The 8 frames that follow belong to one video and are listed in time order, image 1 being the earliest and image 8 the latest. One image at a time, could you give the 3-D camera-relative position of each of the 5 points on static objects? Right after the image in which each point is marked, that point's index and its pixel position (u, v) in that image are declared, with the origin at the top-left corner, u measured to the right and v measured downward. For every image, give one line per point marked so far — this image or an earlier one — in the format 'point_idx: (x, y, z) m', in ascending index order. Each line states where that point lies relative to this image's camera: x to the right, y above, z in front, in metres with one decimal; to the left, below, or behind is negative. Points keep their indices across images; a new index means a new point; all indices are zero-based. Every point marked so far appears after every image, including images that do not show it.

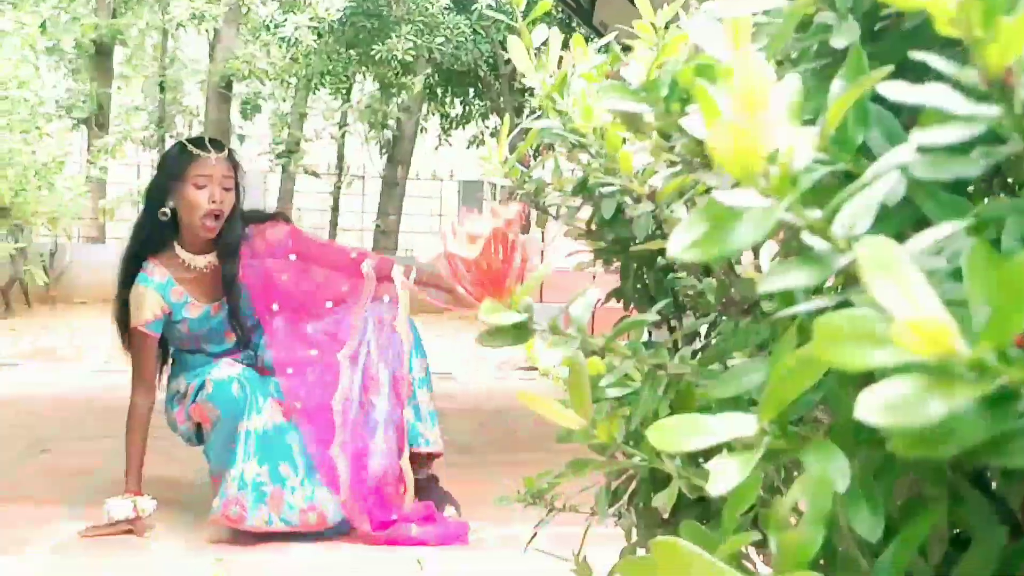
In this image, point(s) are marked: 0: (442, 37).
0: (-0.3, +1.0, +5.1) m
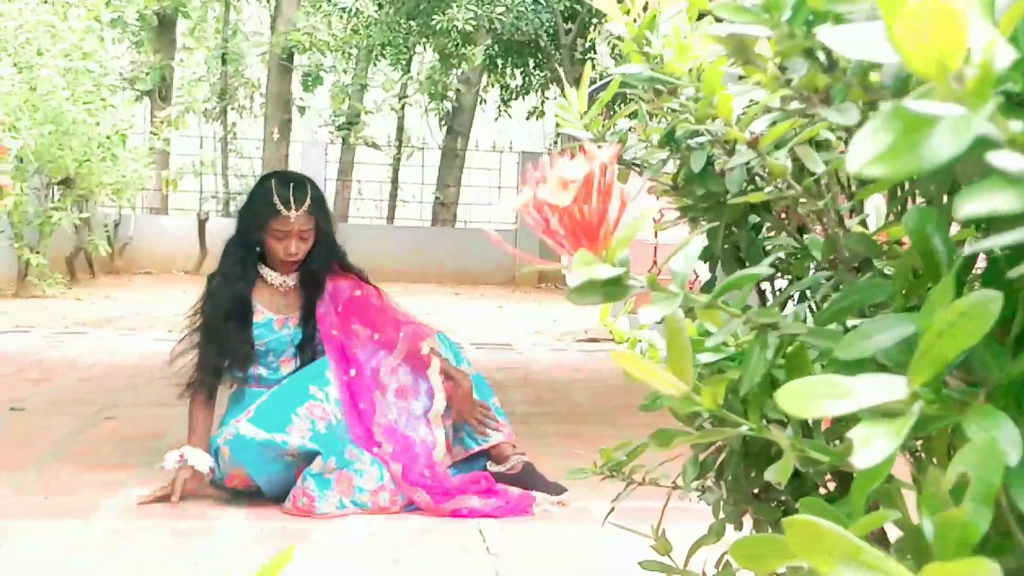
0: (-0.1, +1.2, +5.0) m
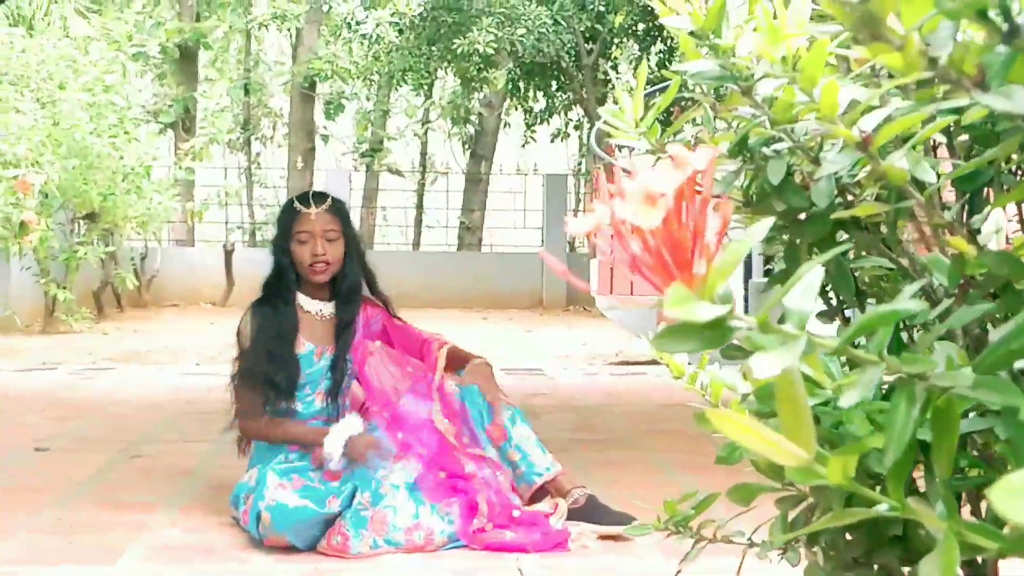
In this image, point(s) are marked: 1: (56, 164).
0: (0.0, +1.1, +5.0) m
1: (-1.7, +0.5, +4.6) m
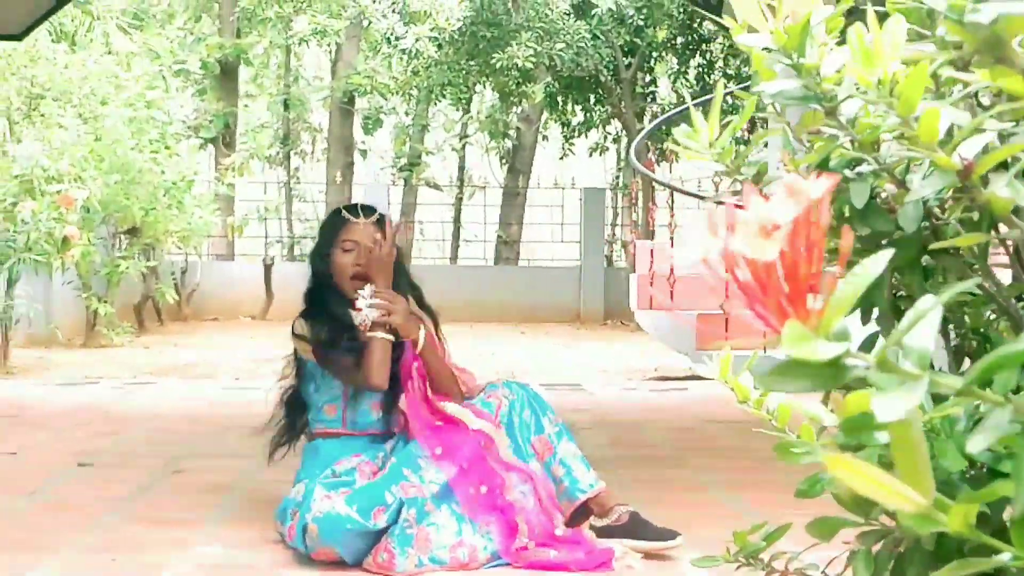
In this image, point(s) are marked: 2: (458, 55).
0: (+0.2, +1.0, +5.0) m
1: (-1.5, +0.4, +4.6) m
2: (-0.2, +1.0, +5.2) m
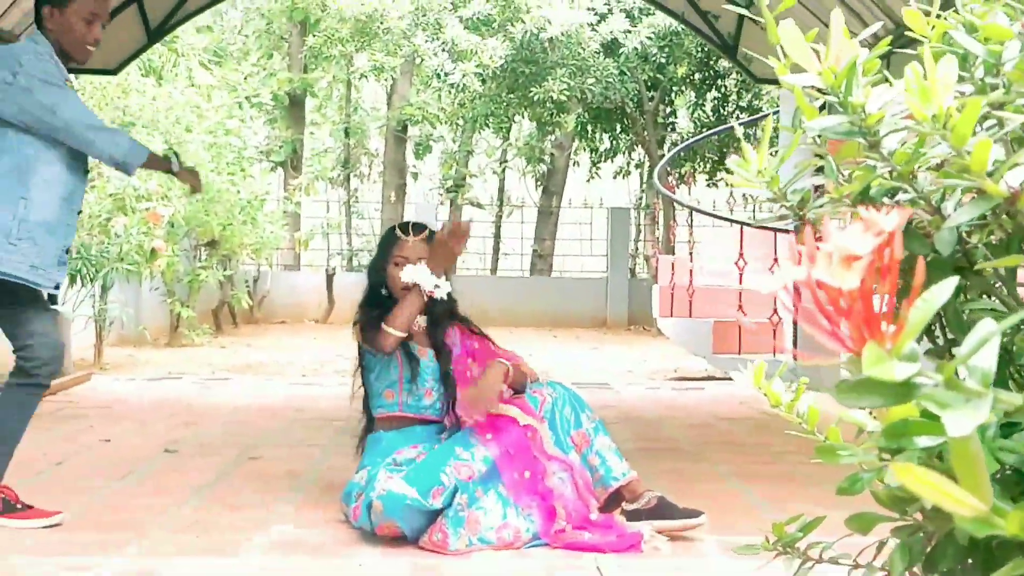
0: (+0.4, +1.0, +5.6) m
1: (-1.4, +0.4, +5.3) m
2: (-0.1, +0.9, +5.8) m
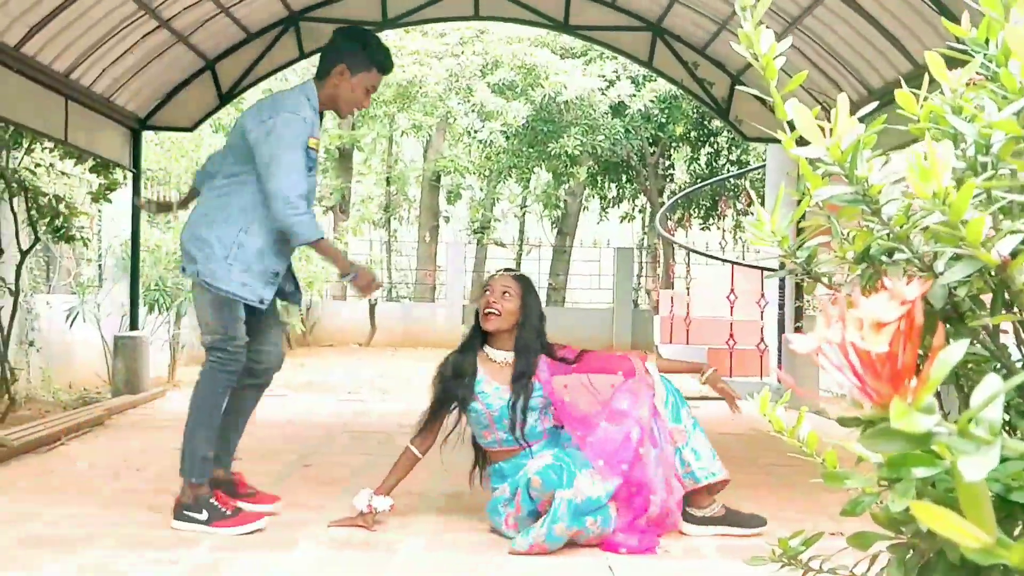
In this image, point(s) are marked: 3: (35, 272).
0: (+0.5, +0.8, +6.6) m
1: (-1.3, +0.2, +6.2) m
2: (+0.1, +0.8, +6.7) m
3: (-2.5, +0.1, +6.6) m
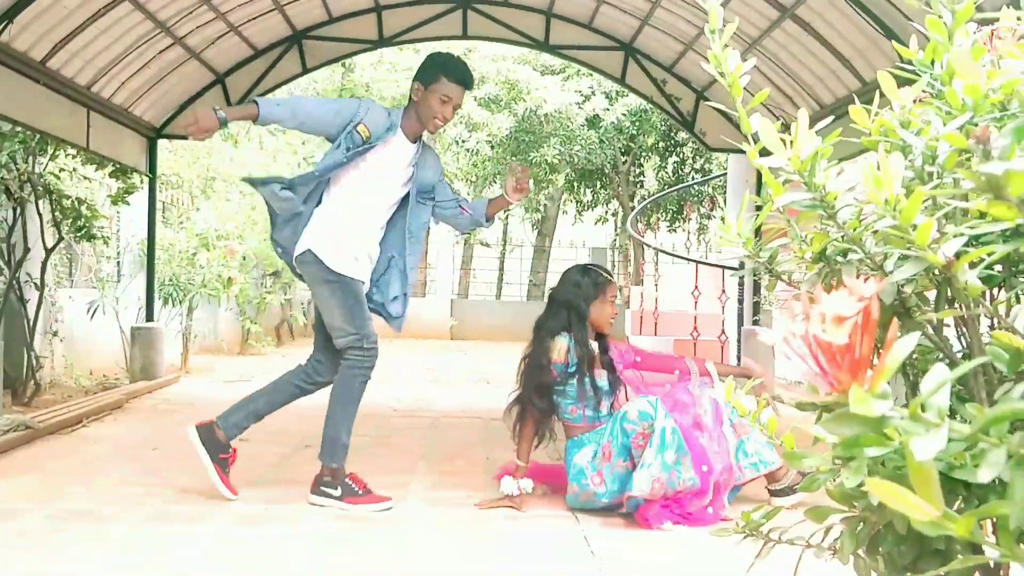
0: (+0.4, +0.8, +7.2) m
1: (-1.4, +0.3, +6.8) m
2: (0.0, +0.8, +7.4) m
3: (-2.6, +0.1, +7.2) m
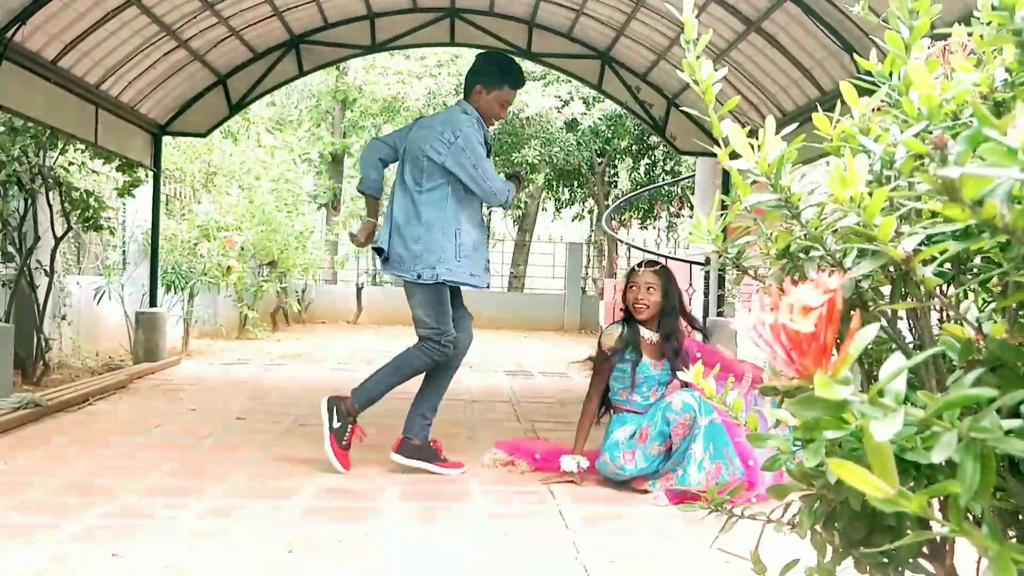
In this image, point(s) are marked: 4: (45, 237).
0: (+0.3, +0.9, +7.7) m
1: (-1.5, +0.3, +7.3) m
2: (-0.1, +0.9, +7.9) m
3: (-2.7, +0.2, +7.6) m
4: (-2.8, +0.3, +7.5) m
